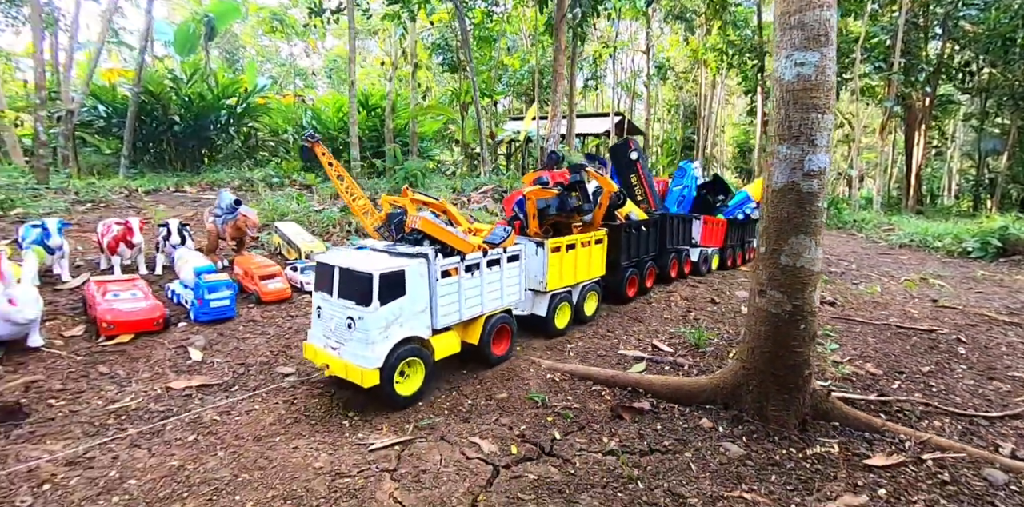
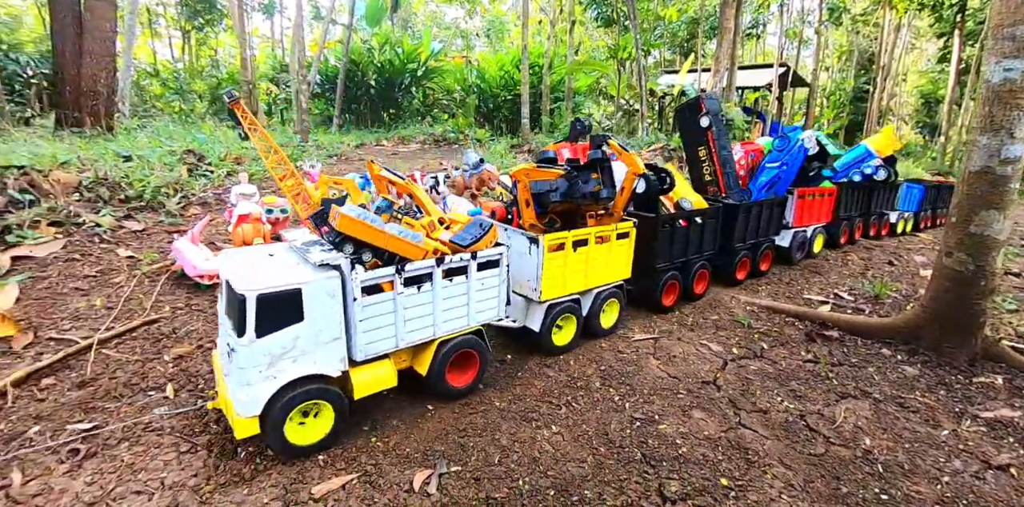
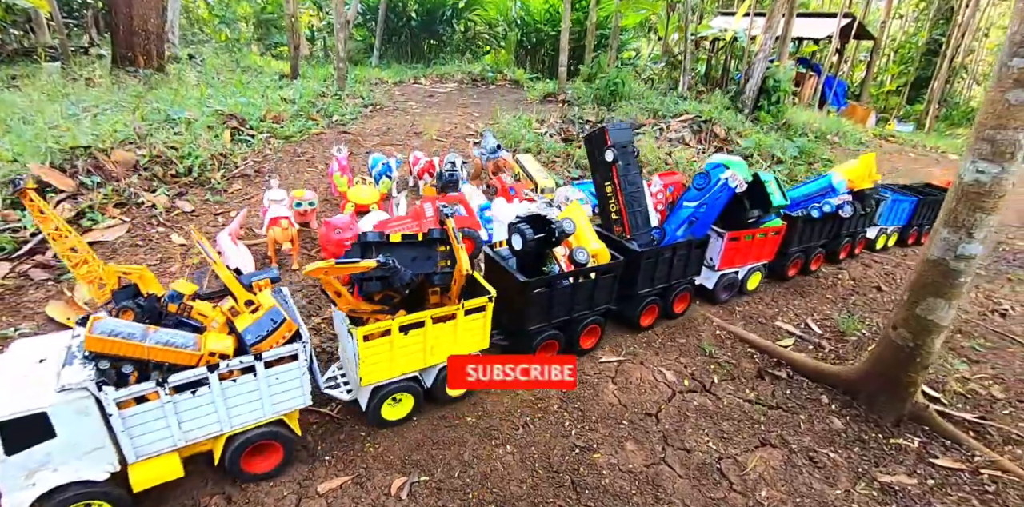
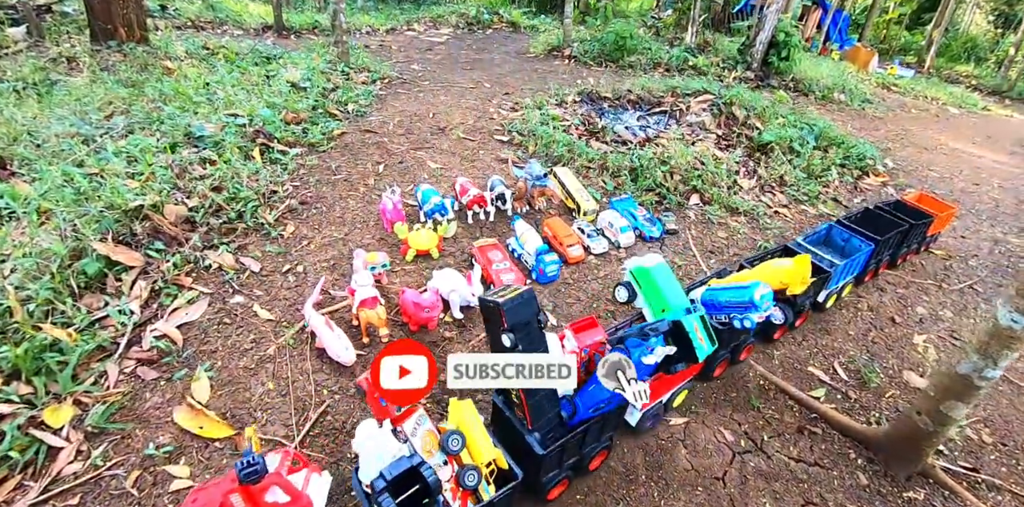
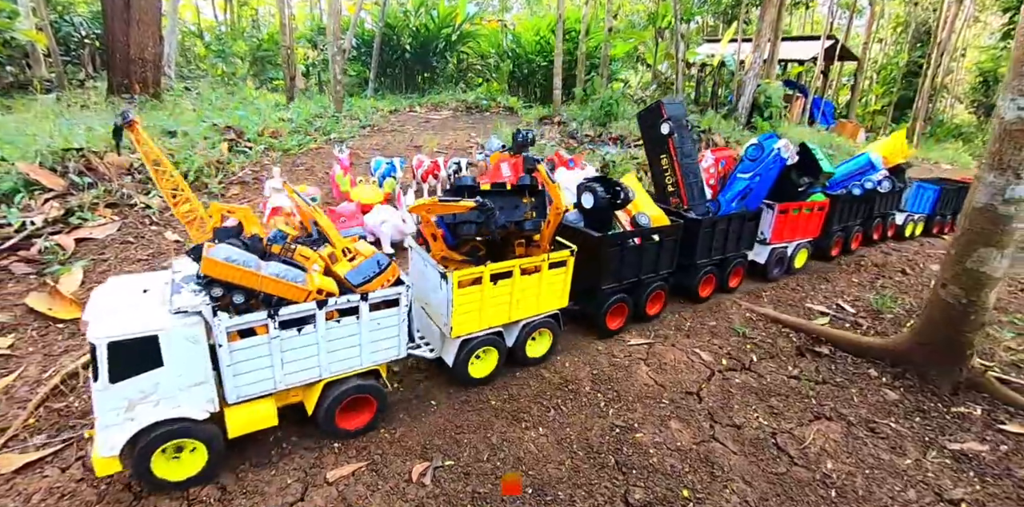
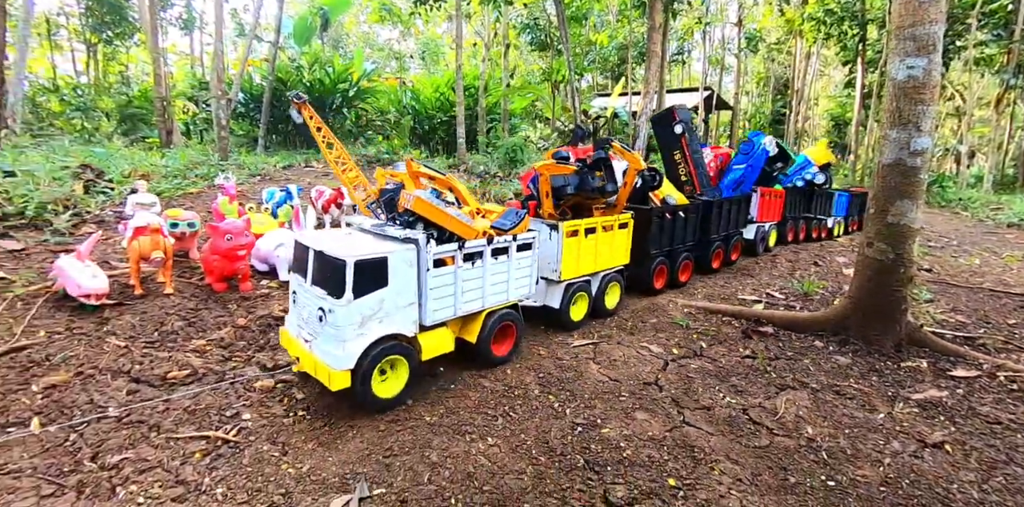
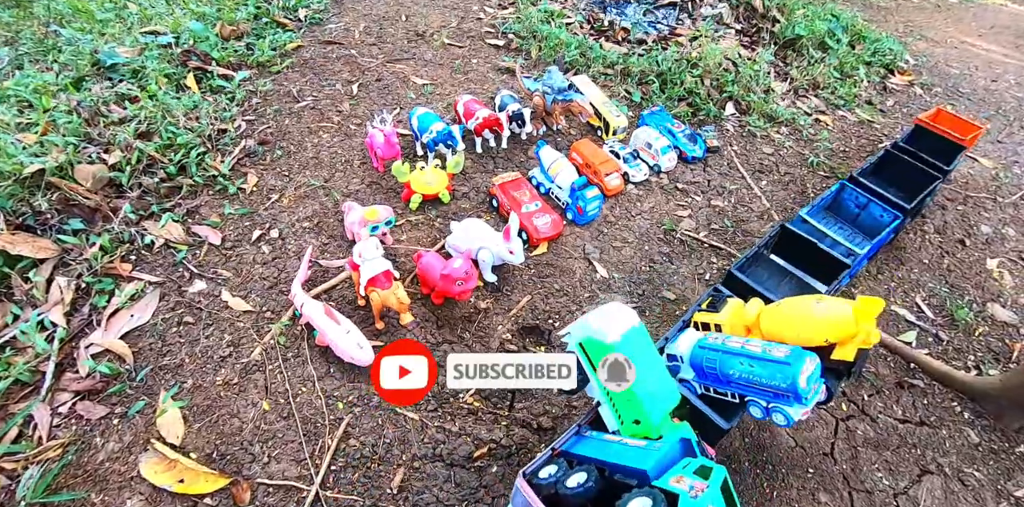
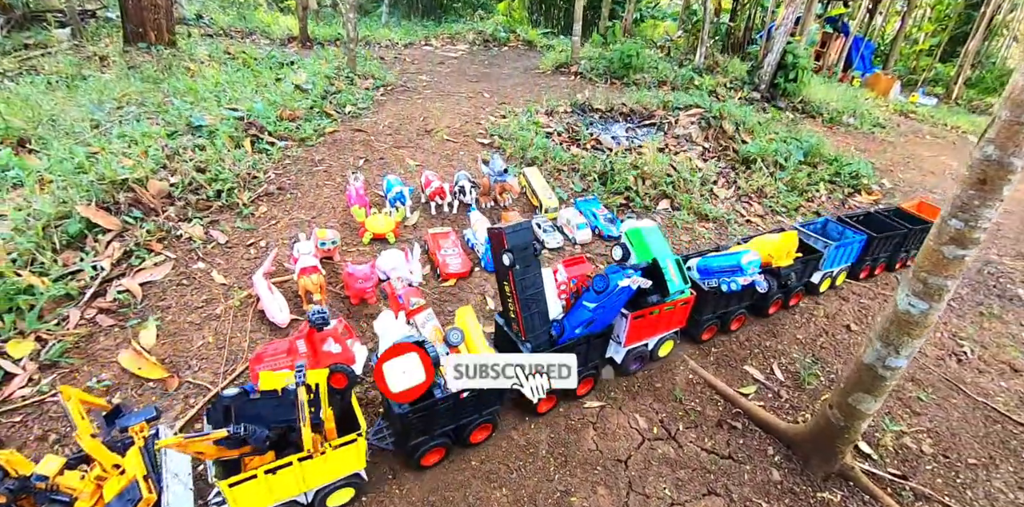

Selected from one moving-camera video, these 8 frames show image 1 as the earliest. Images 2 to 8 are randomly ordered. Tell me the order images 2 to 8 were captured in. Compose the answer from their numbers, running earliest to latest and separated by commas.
6, 2, 5, 3, 8, 4, 7
